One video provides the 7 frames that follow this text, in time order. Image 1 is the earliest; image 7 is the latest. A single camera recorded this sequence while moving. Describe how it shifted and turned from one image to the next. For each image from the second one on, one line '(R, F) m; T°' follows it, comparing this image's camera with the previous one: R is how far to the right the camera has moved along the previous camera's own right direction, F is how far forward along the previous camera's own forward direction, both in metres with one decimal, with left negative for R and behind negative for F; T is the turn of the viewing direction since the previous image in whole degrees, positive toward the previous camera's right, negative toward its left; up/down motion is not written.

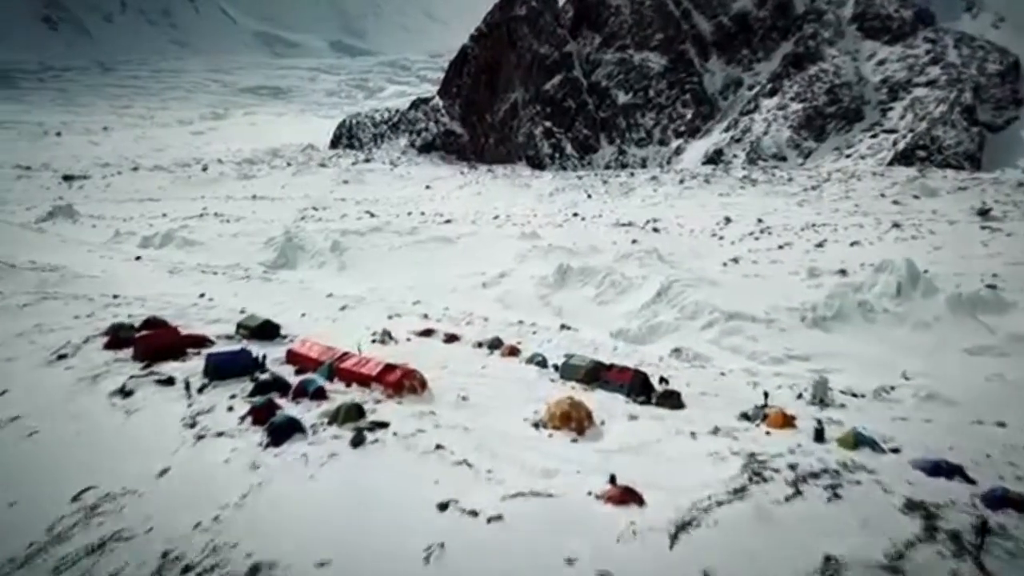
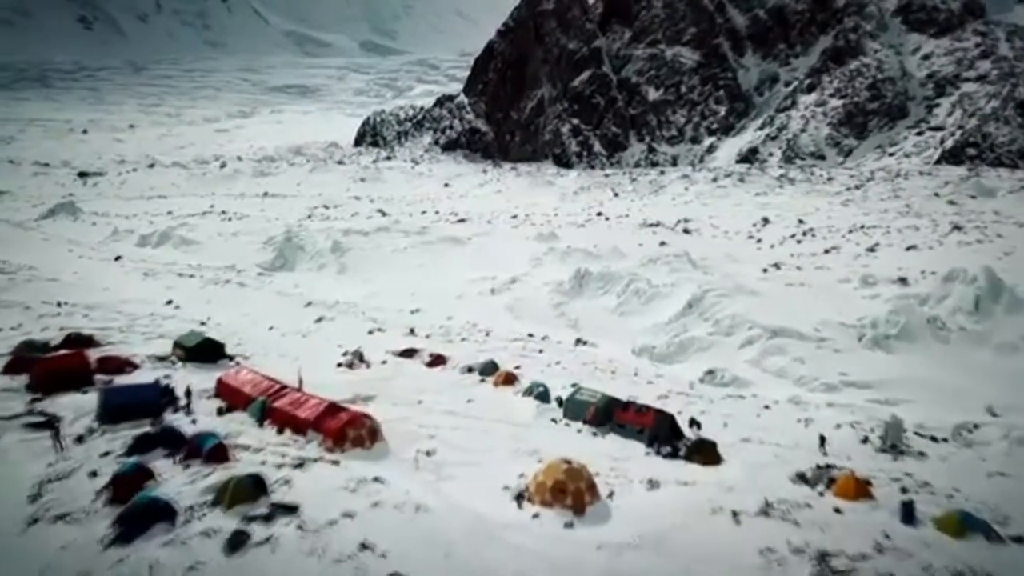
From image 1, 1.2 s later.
(+0.3, +1.7) m; -2°
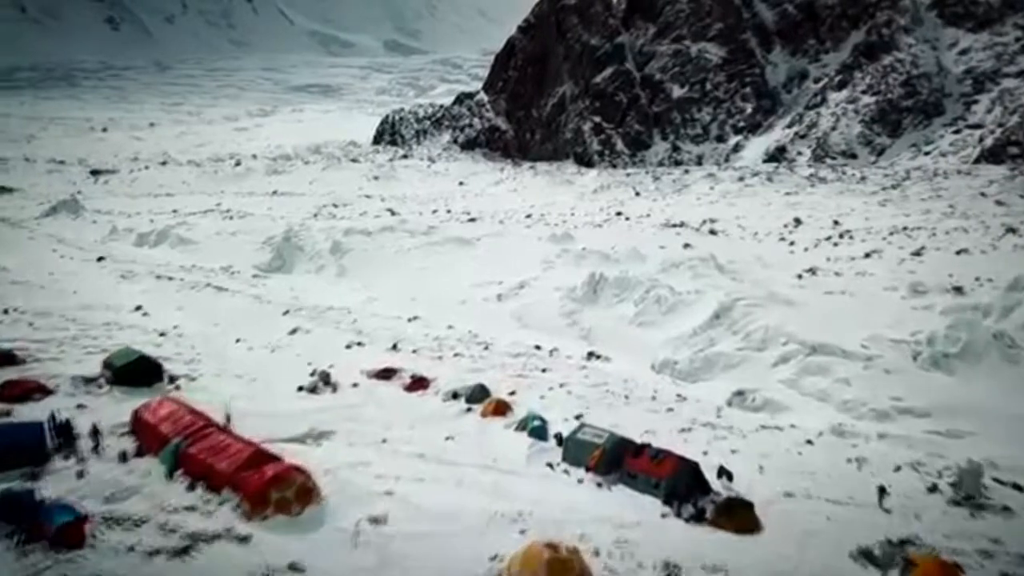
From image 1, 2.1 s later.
(+0.2, +1.3) m; -2°
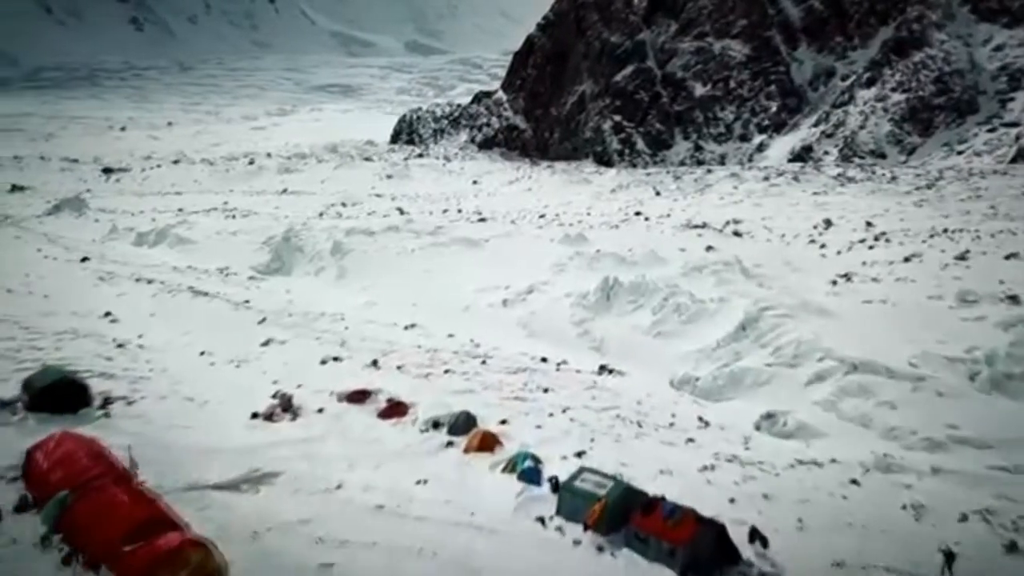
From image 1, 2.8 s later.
(+0.2, +1.0) m; -1°
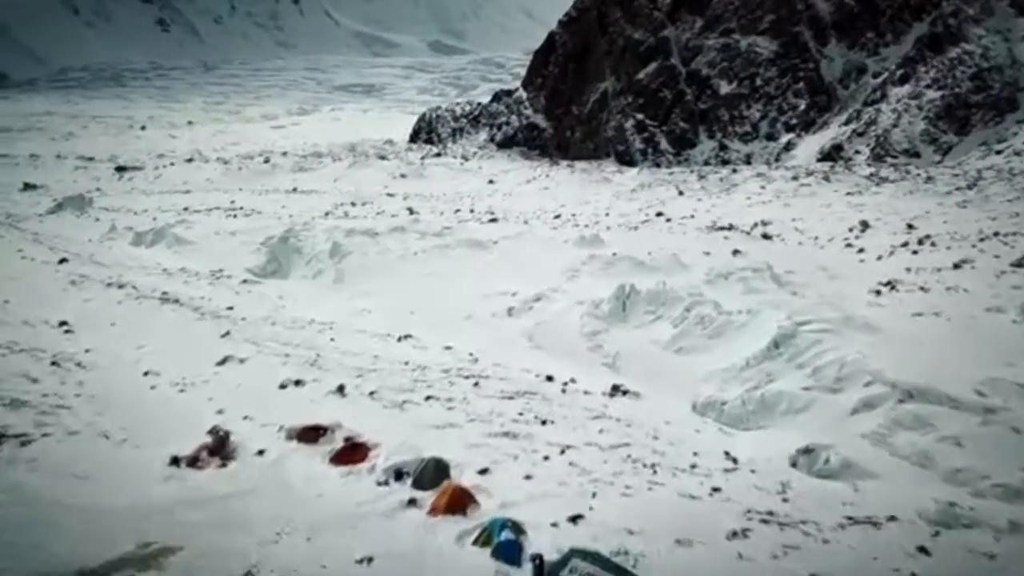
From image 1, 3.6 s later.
(+0.2, +1.1) m; -2°
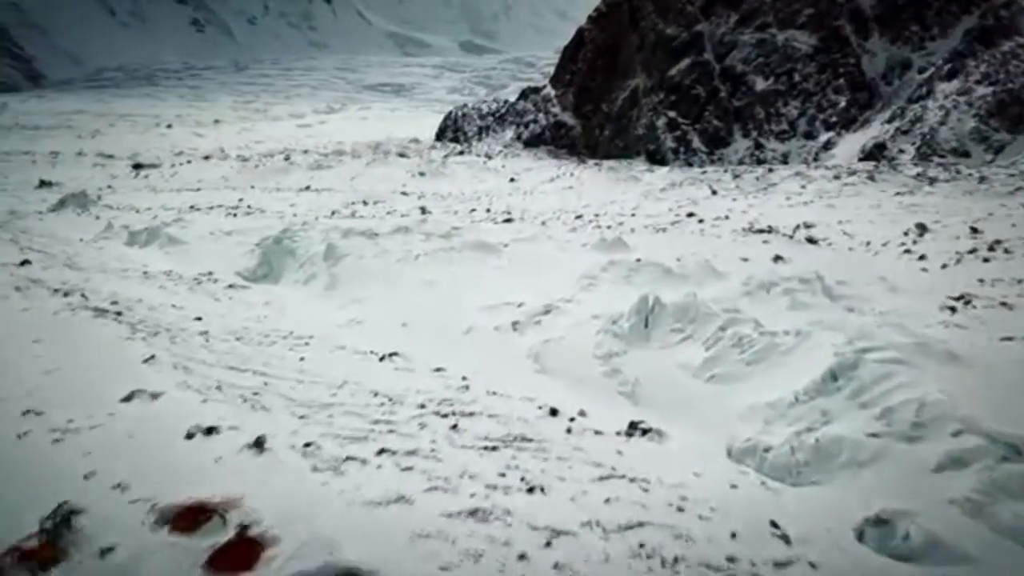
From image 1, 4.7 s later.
(+0.3, +1.6) m; -2°
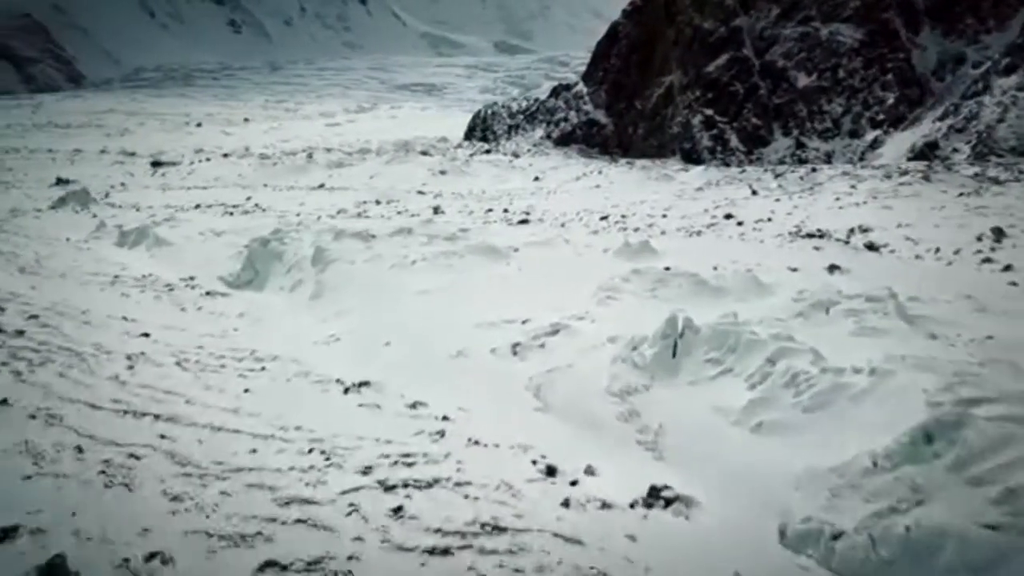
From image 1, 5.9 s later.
(+0.4, +1.7) m; -2°
